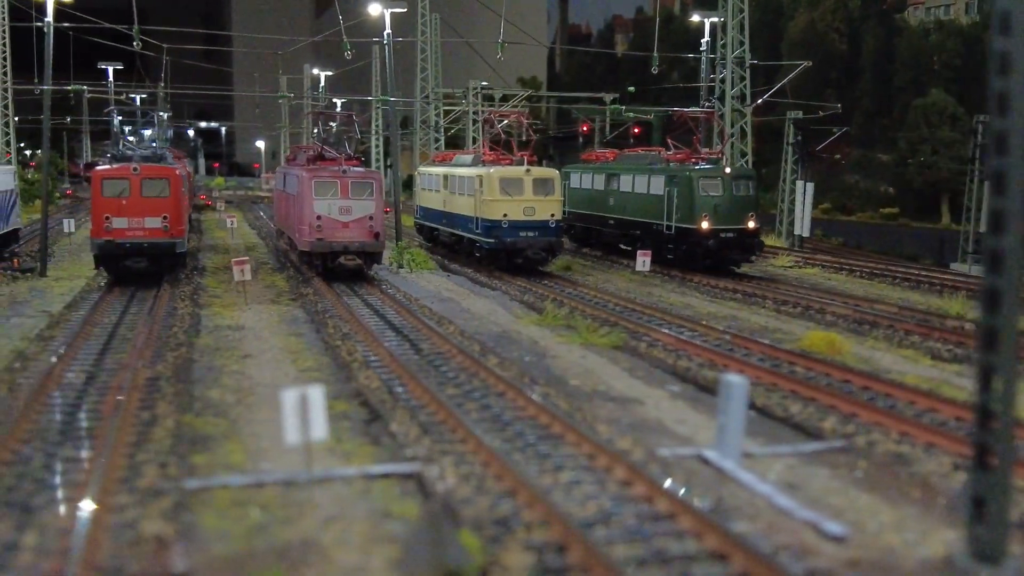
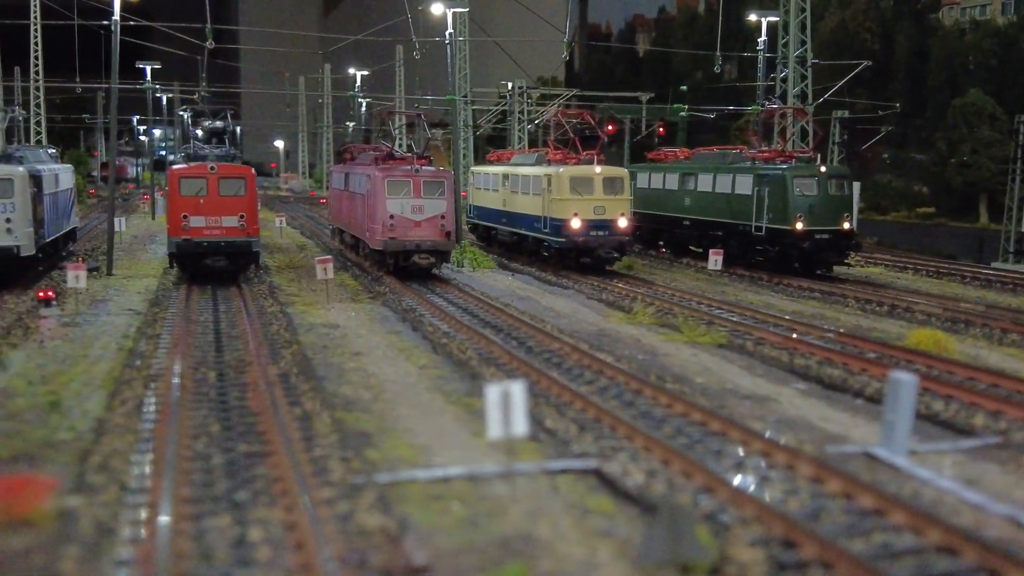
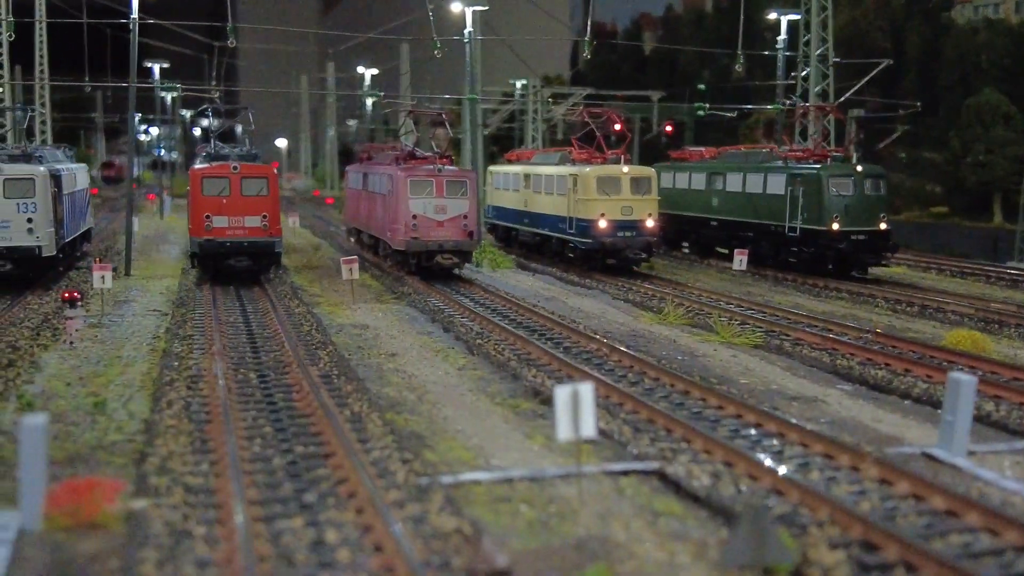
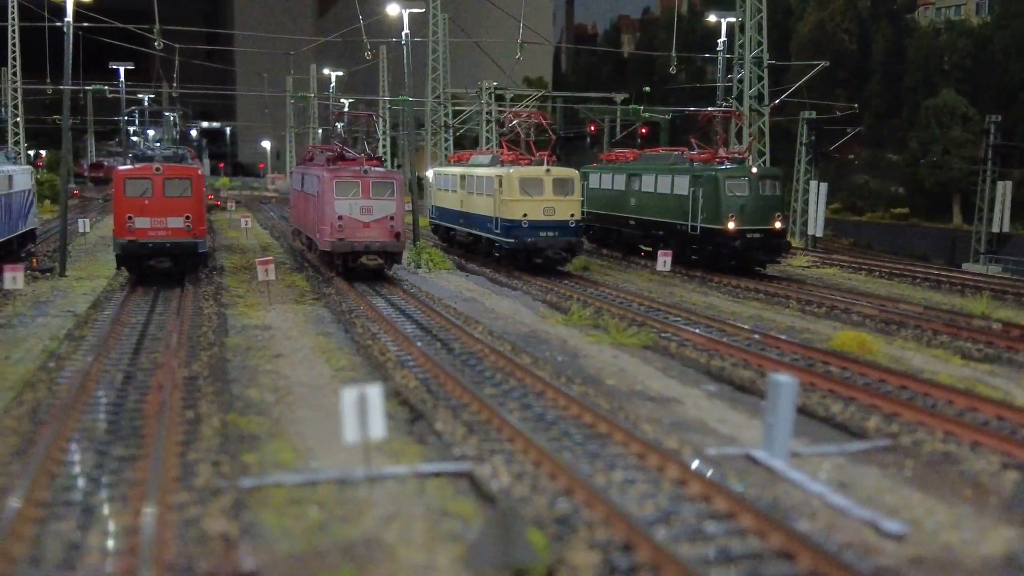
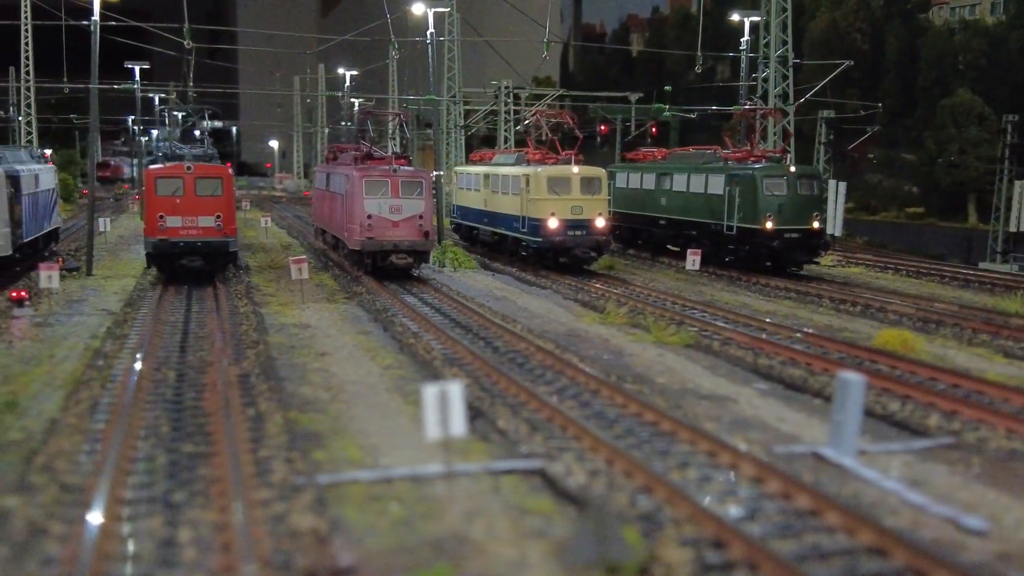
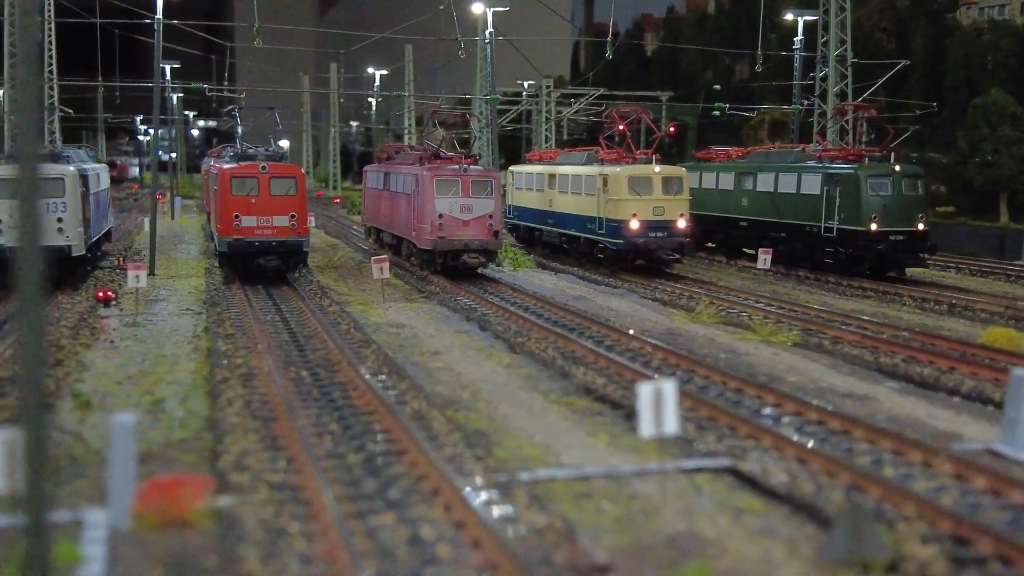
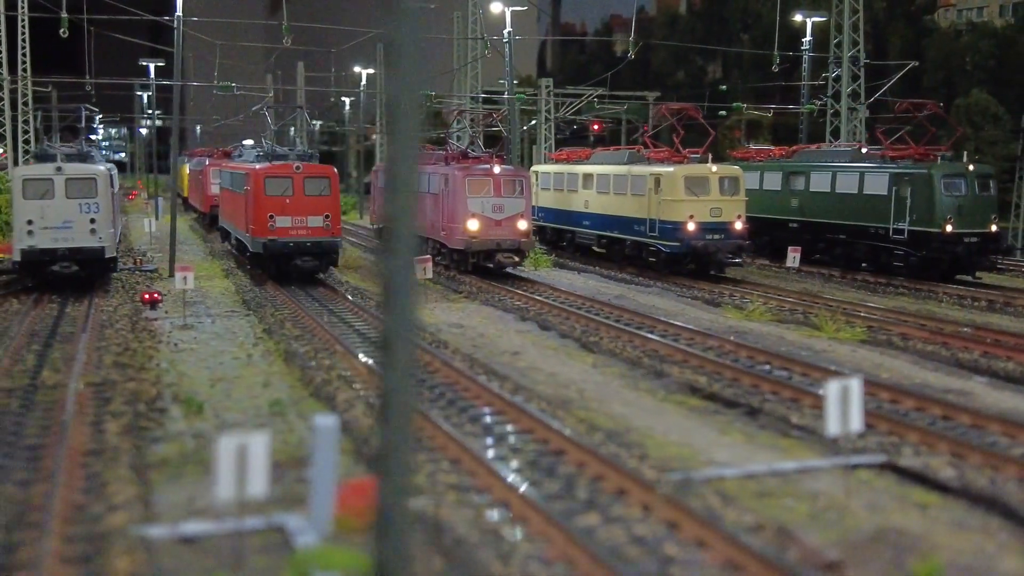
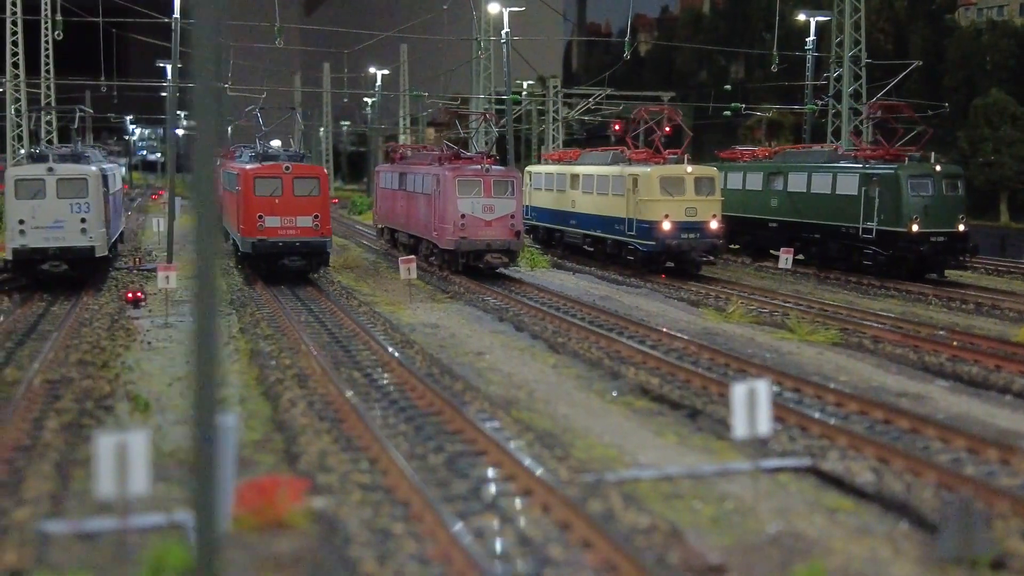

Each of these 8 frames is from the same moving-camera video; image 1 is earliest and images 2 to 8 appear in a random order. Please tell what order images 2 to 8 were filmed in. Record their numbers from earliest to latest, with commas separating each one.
4, 5, 2, 3, 6, 8, 7
